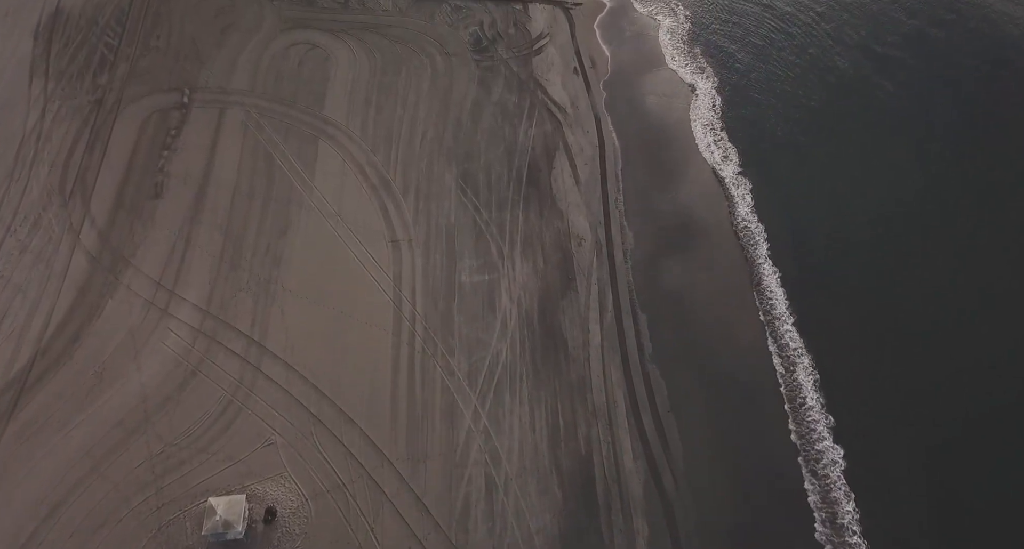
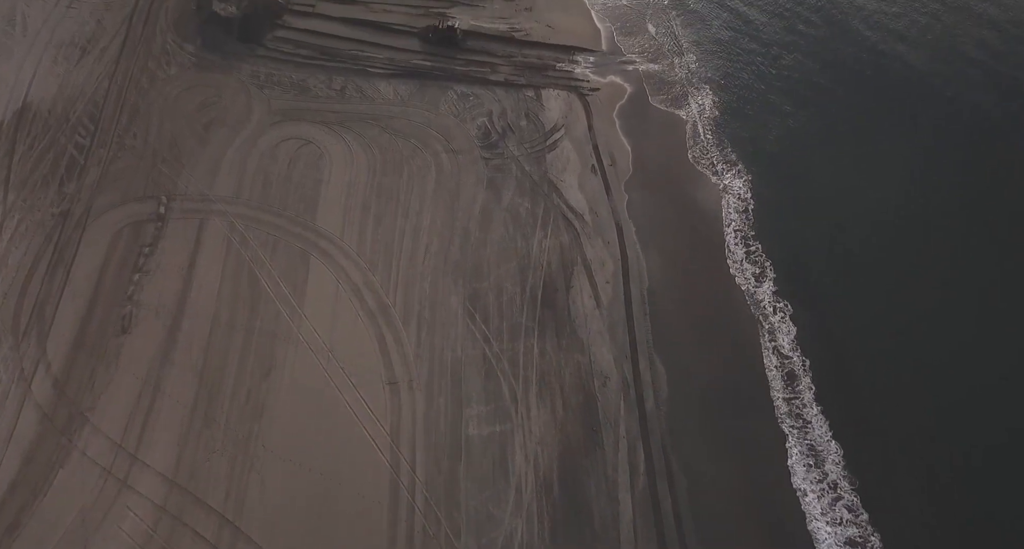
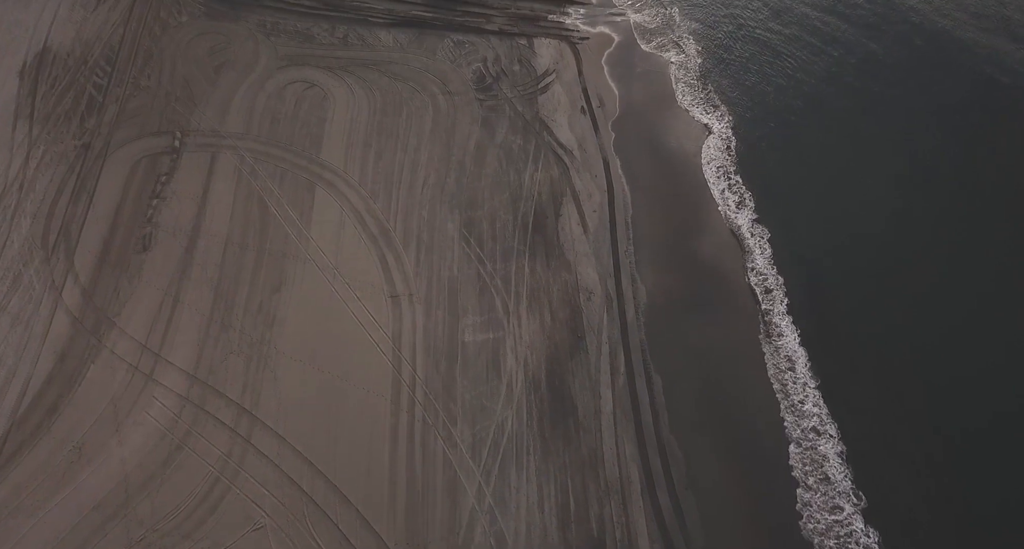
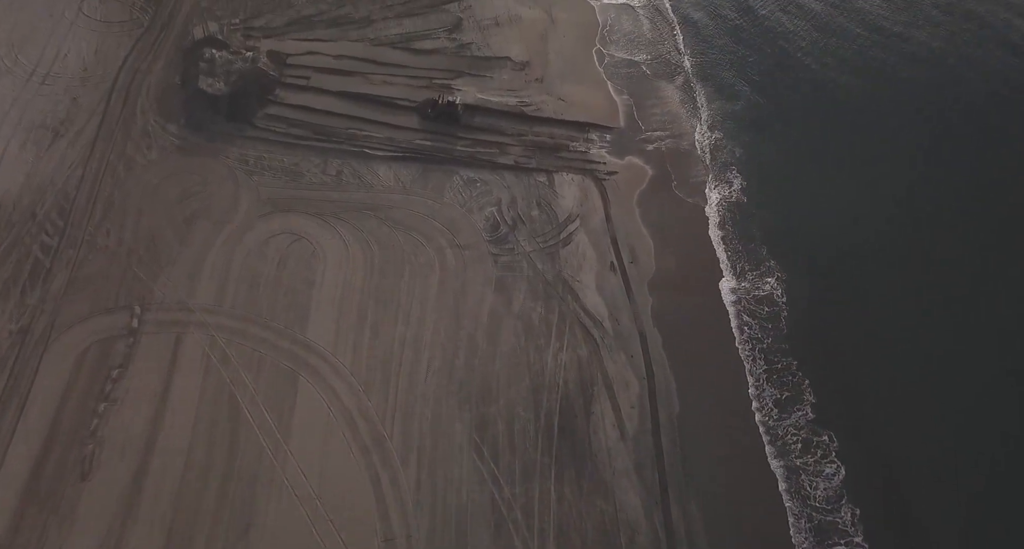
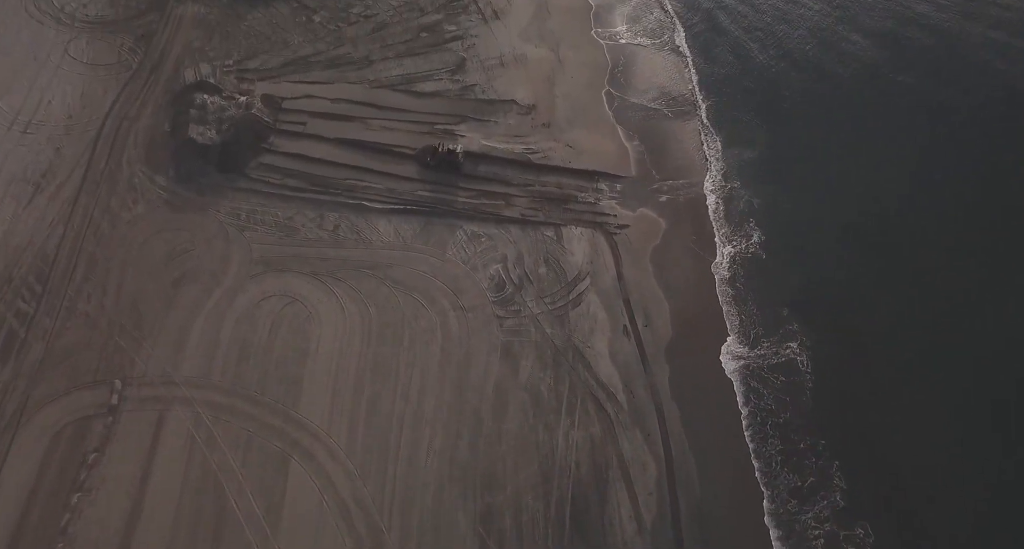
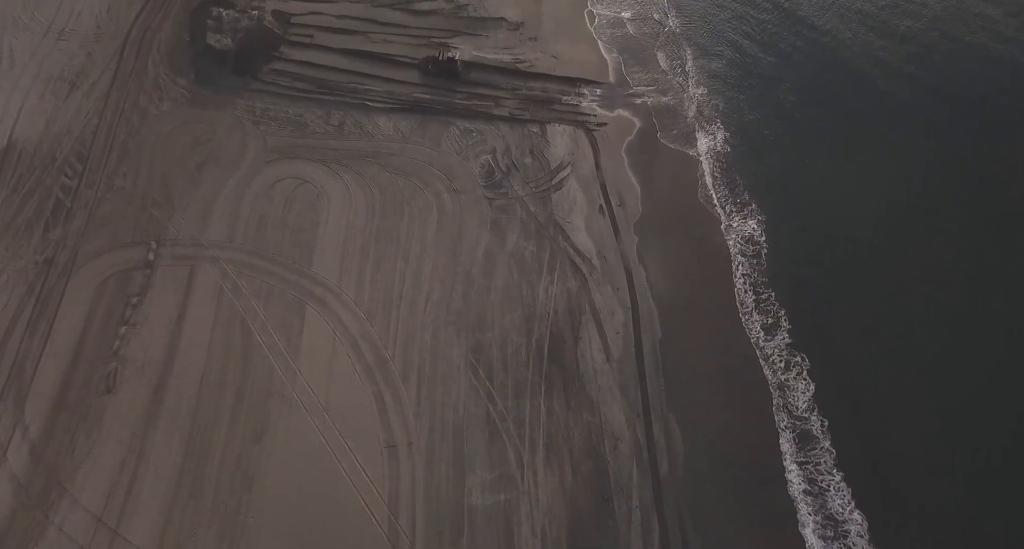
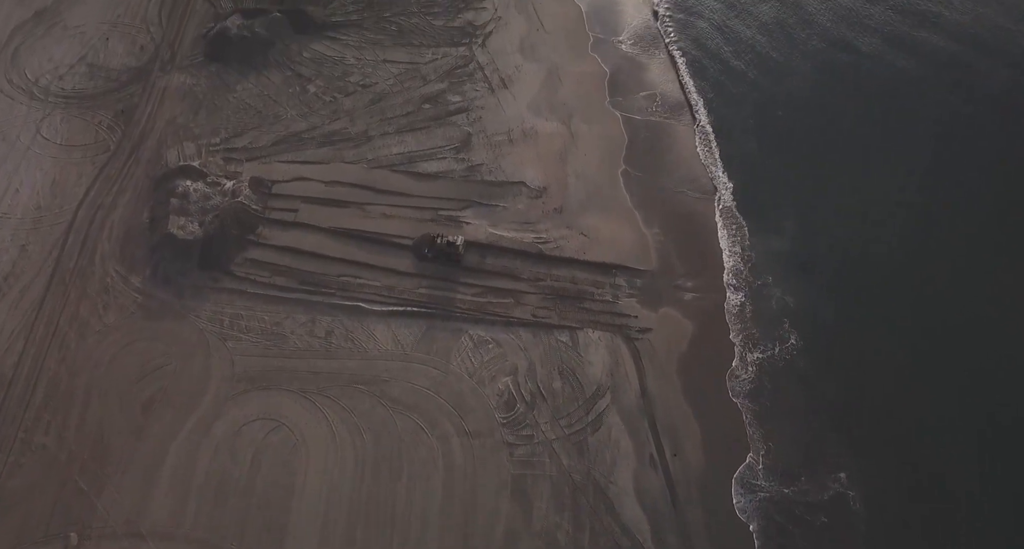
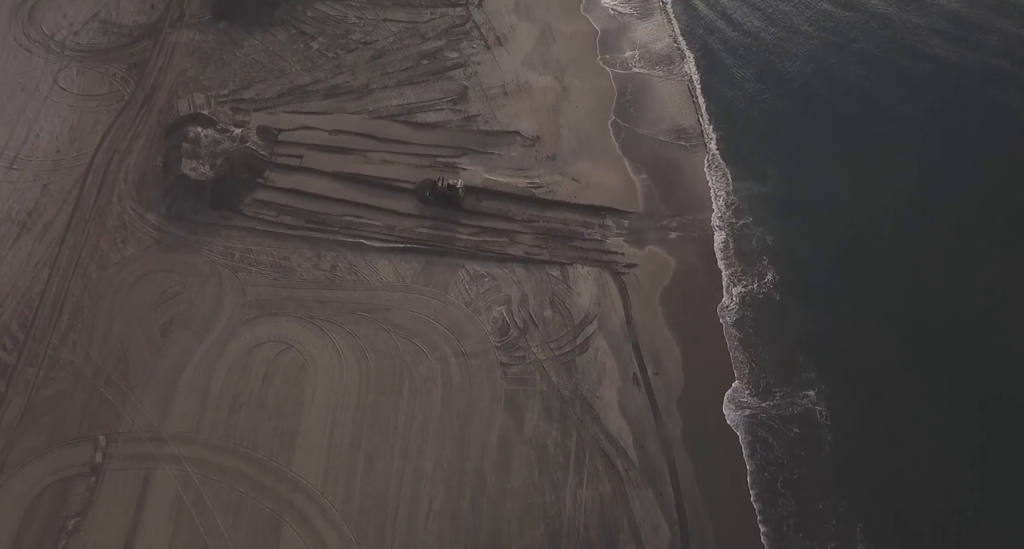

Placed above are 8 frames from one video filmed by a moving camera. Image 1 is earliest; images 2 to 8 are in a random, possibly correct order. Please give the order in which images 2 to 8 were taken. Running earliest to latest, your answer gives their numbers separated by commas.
3, 2, 6, 4, 5, 8, 7
